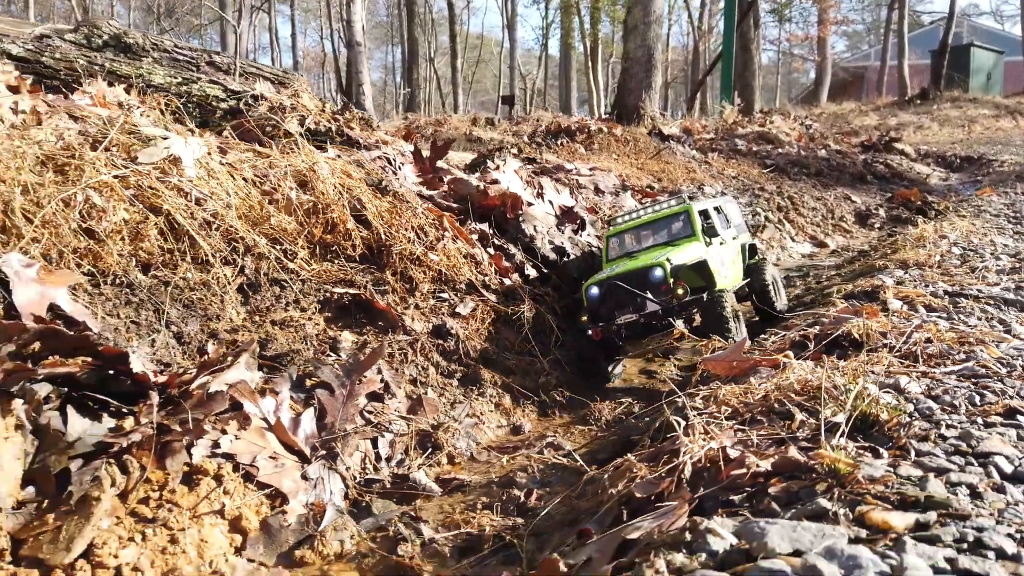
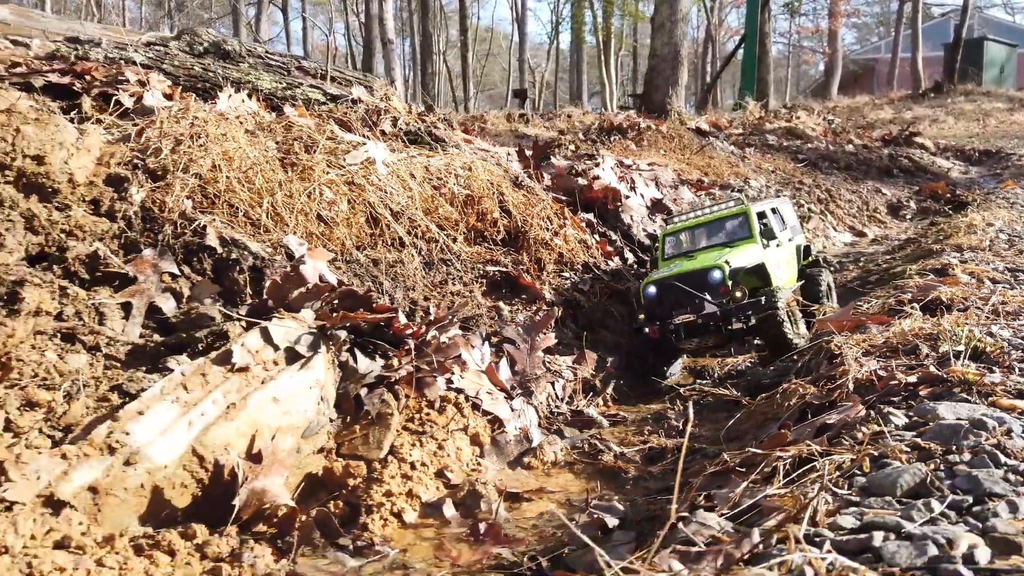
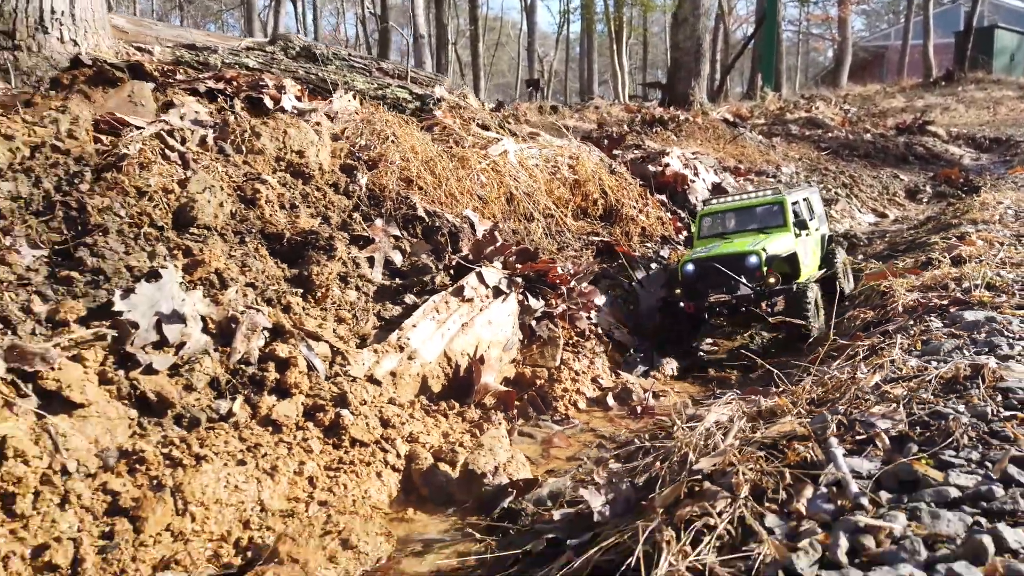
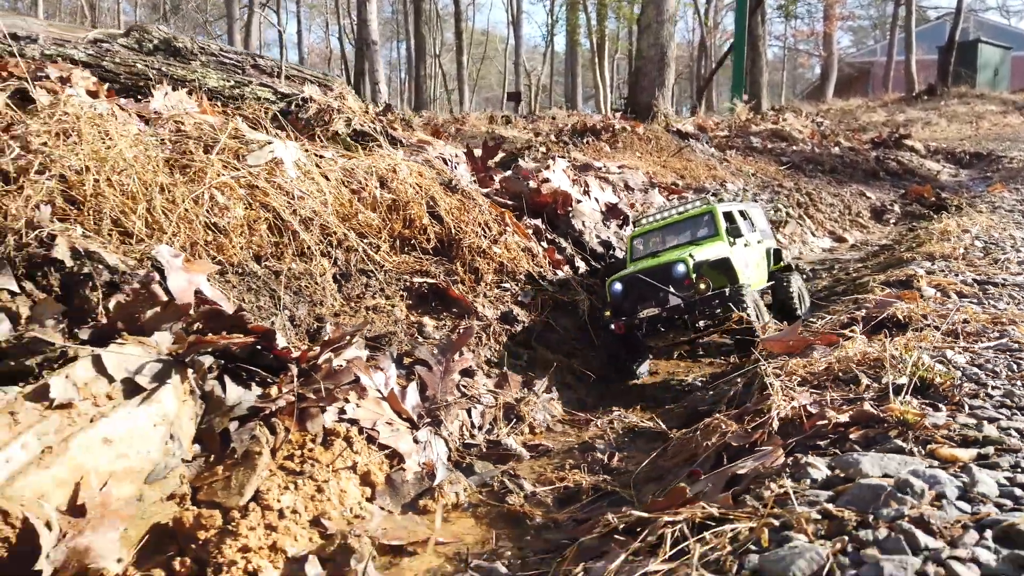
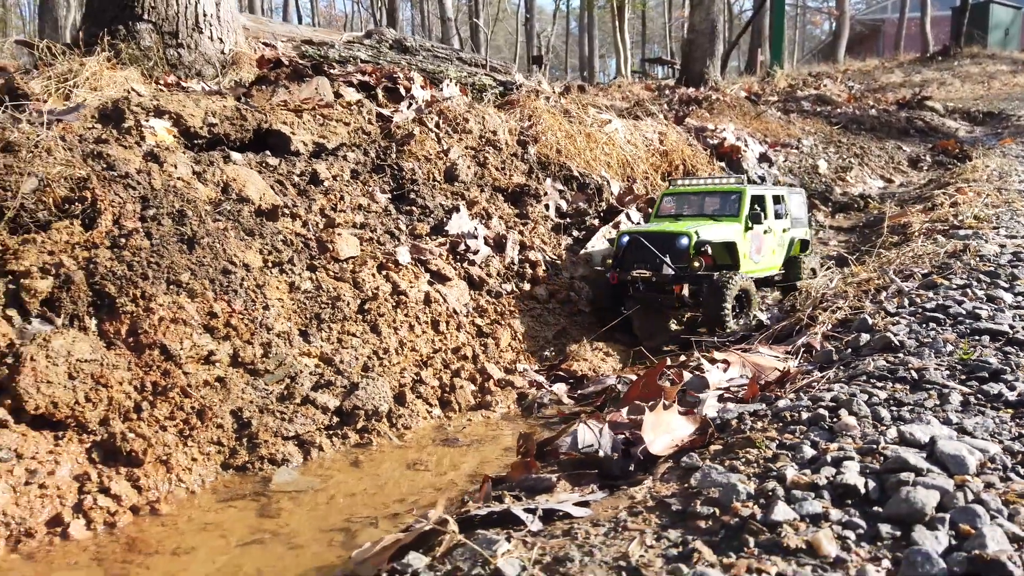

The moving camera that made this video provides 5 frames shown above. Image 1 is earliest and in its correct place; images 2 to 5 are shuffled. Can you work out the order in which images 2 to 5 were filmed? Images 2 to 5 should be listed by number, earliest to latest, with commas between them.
4, 2, 3, 5
